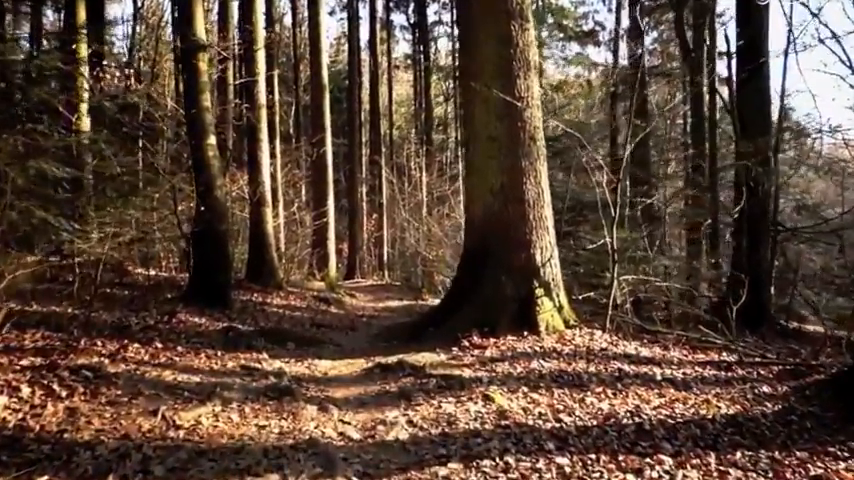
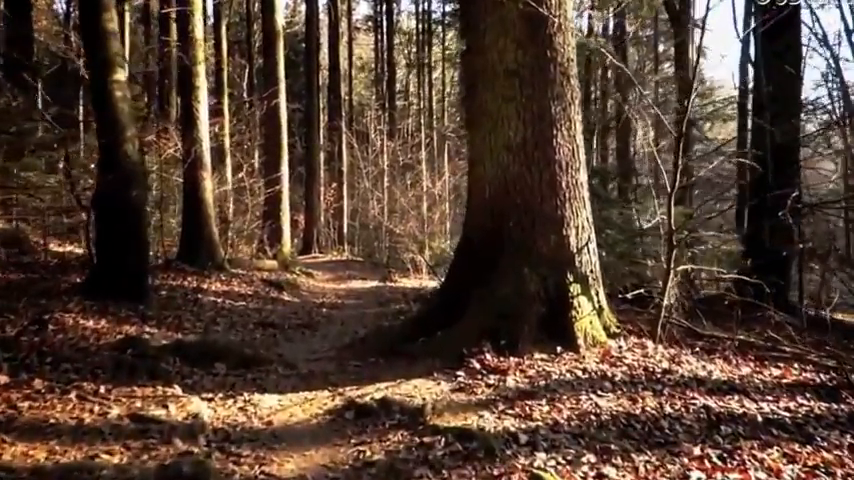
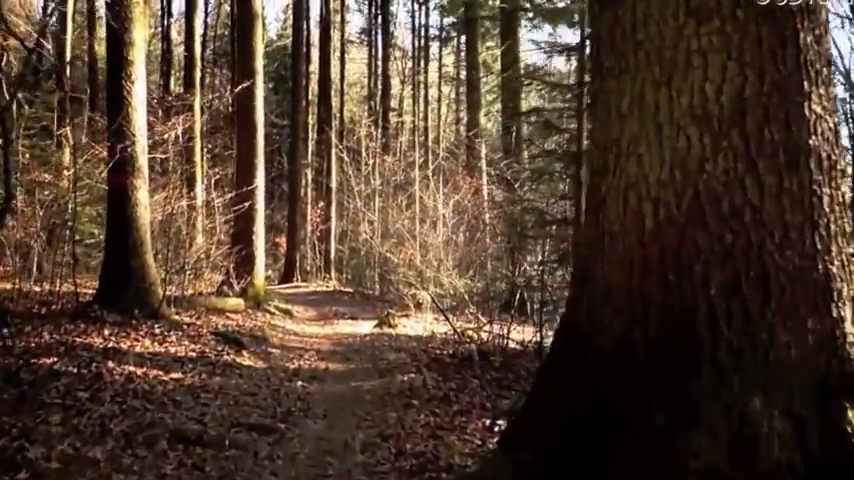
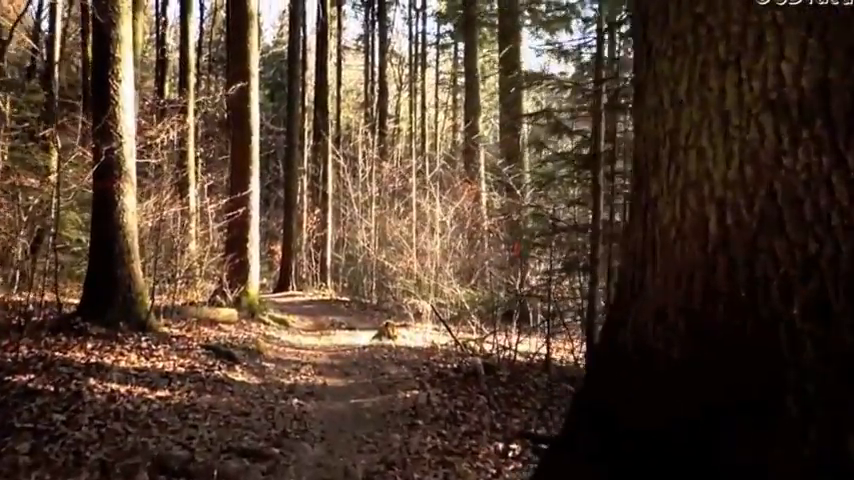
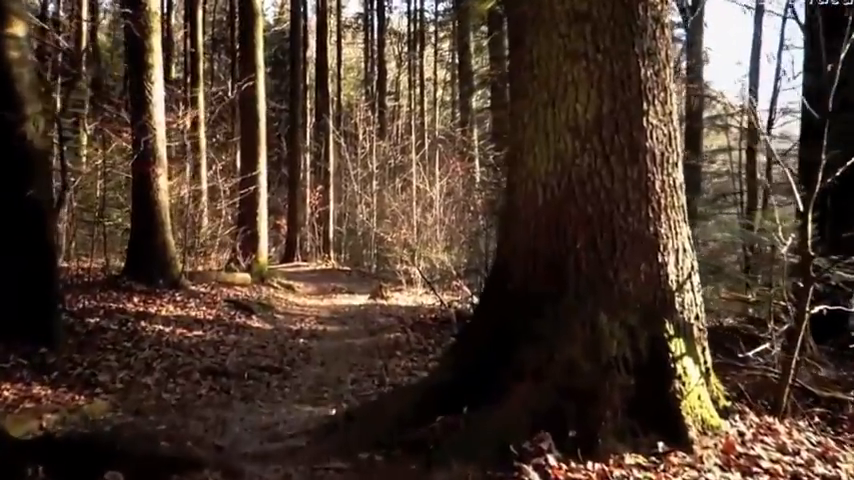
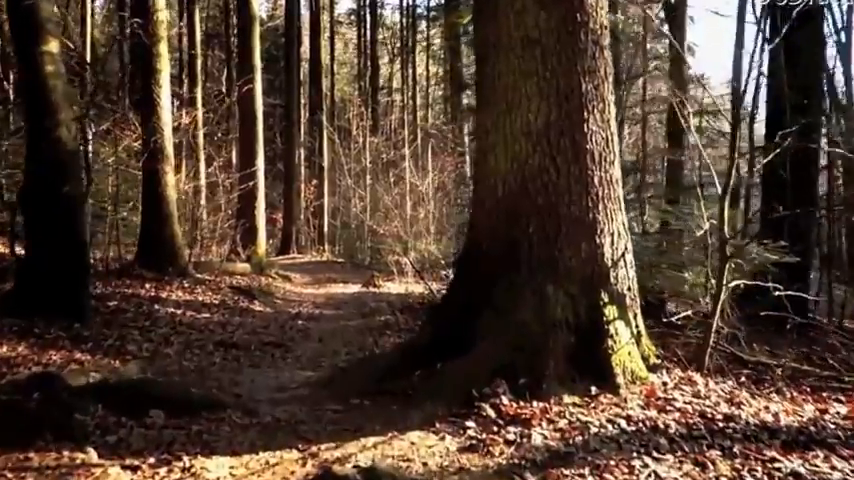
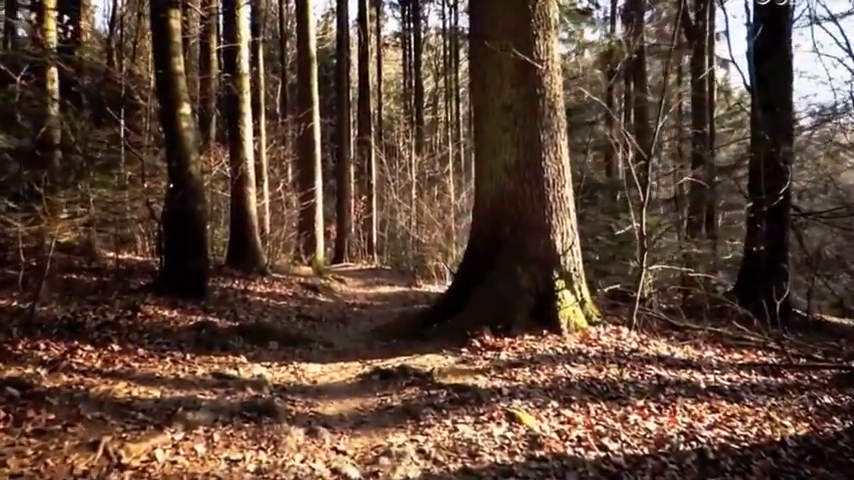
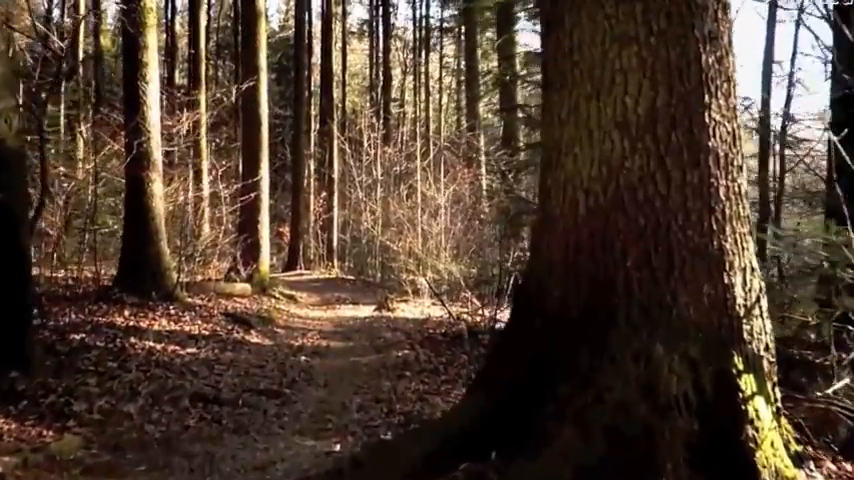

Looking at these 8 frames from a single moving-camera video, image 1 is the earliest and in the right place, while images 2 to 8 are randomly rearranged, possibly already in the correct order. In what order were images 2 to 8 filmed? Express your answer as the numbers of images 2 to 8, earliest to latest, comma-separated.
7, 2, 6, 5, 8, 3, 4
